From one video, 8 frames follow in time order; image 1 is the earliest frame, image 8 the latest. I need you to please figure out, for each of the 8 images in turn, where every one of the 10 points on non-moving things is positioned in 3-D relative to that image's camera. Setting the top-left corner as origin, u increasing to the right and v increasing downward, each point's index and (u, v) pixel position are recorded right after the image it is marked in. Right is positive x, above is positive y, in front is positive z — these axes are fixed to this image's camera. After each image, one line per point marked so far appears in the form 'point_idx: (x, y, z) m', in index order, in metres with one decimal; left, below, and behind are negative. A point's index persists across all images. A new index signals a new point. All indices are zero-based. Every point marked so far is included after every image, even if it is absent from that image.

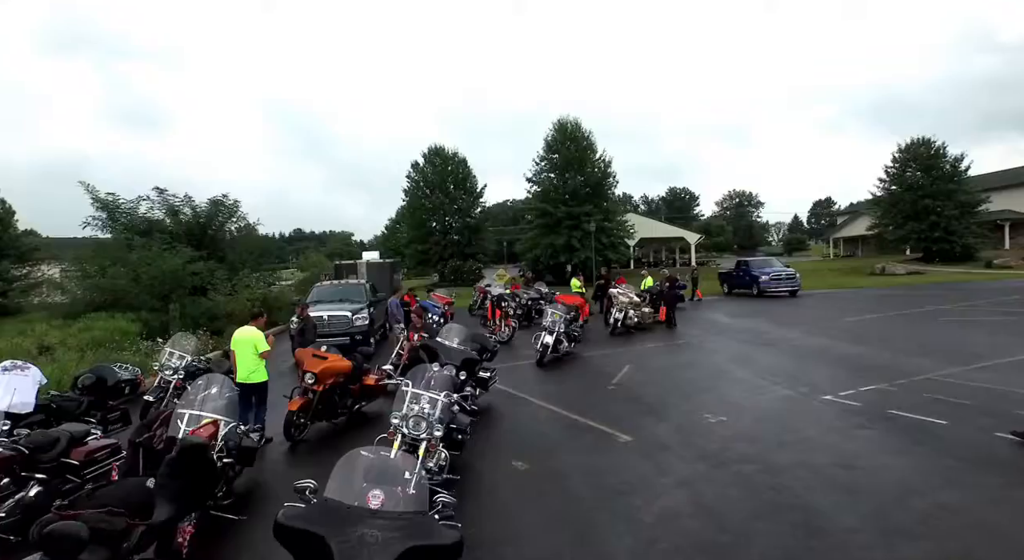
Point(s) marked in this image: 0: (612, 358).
0: (+2.3, -1.8, +11.7) m
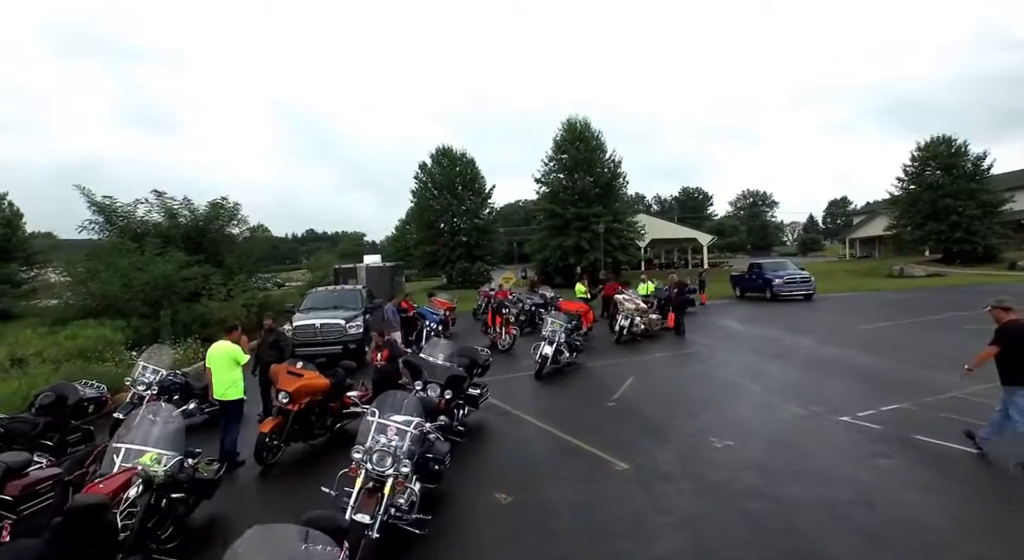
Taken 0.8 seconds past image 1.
0: (+2.2, -2.0, +11.1) m
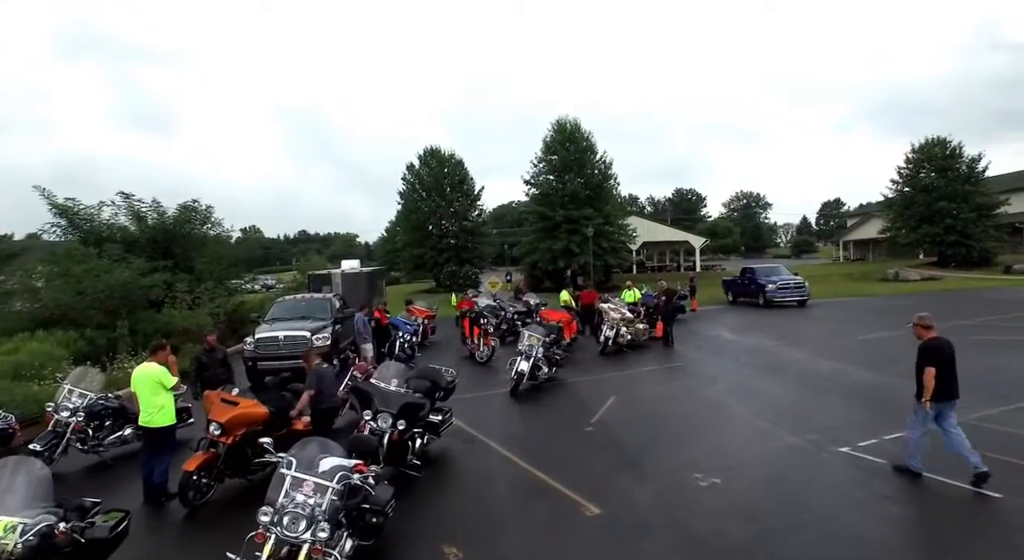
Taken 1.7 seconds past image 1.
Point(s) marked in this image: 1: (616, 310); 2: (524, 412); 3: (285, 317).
0: (+1.7, -2.2, +10.4) m
1: (+2.8, -0.8, +13.9) m
2: (+0.2, -2.4, +9.1) m
3: (-5.6, -0.9, +12.7) m
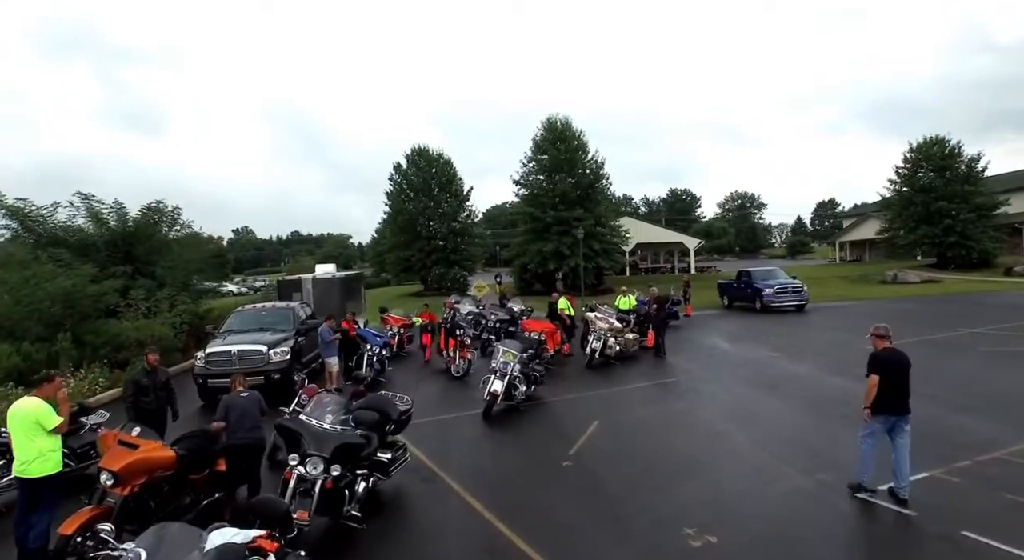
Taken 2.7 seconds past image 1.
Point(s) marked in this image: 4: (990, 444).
0: (+1.3, -2.4, +9.4) m
1: (+2.3, -1.0, +12.9) m
2: (-0.3, -2.5, +8.1) m
3: (-6.1, -1.1, +11.6) m
4: (+6.8, -2.3, +7.2) m
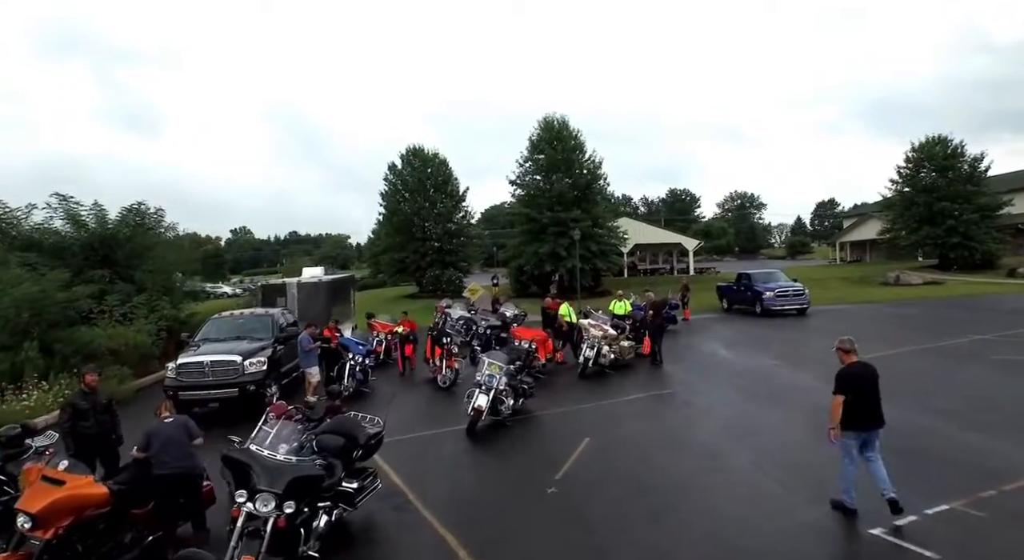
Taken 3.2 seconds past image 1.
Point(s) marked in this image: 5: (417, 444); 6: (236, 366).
0: (+1.0, -2.5, +8.9) m
1: (+2.1, -1.1, +12.4) m
2: (-0.5, -2.7, +7.5) m
3: (-6.4, -1.3, +11.1) m
4: (+6.5, -2.4, +6.7) m
5: (-1.5, -2.7, +8.3) m
6: (-5.4, -1.7, +9.9) m
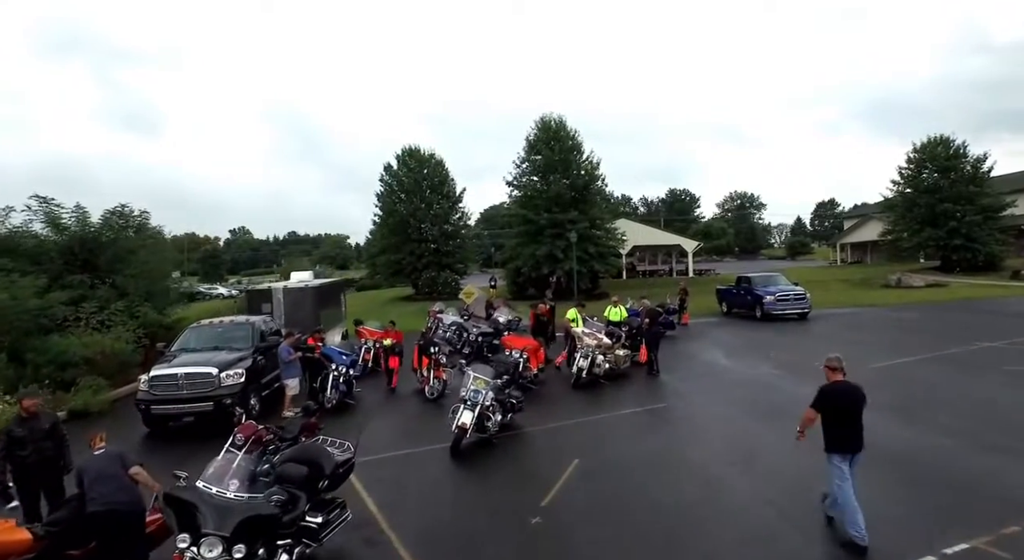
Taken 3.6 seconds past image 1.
0: (+0.8, -2.7, +8.4) m
1: (+1.9, -1.3, +11.9) m
2: (-0.7, -2.8, +7.1) m
3: (-6.6, -1.4, +10.6) m
4: (+6.3, -2.5, +6.3) m
5: (-1.7, -2.8, +7.8) m
6: (-5.6, -1.8, +9.5) m
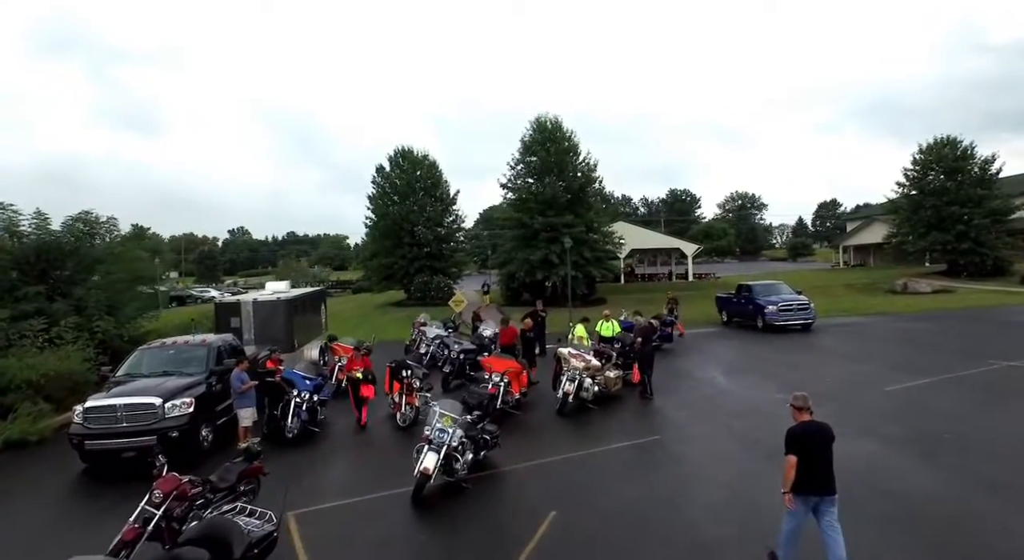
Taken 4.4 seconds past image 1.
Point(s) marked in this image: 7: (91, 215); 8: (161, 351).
0: (+0.4, -3.0, +7.5) m
1: (+1.5, -1.6, +11.0) m
2: (-1.1, -3.1, +6.1) m
3: (-7.0, -1.7, +9.7) m
4: (+5.9, -2.9, +5.3) m
5: (-2.2, -3.1, +6.9) m
6: (-6.0, -2.2, +8.5) m
7: (-13.2, +2.0, +16.0) m
8: (-7.0, -1.4, +10.3) m
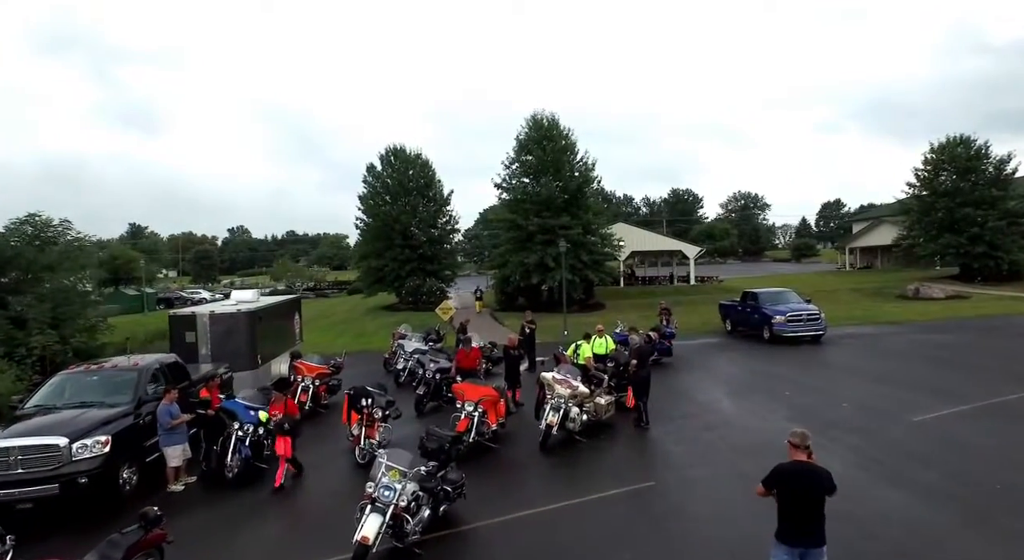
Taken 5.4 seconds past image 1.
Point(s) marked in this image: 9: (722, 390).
0: (-0.1, -3.3, +6.2) m
1: (+1.0, -1.9, +9.7) m
2: (-1.6, -3.4, +4.8) m
3: (-7.4, -2.0, +8.4) m
4: (+5.4, -3.2, +4.0) m
5: (-2.6, -3.4, +5.6) m
6: (-6.5, -2.4, +7.3) m
7: (-13.6, +1.8, +14.7) m
8: (-7.5, -1.7, +9.0) m
9: (+5.3, -2.7, +12.8) m
